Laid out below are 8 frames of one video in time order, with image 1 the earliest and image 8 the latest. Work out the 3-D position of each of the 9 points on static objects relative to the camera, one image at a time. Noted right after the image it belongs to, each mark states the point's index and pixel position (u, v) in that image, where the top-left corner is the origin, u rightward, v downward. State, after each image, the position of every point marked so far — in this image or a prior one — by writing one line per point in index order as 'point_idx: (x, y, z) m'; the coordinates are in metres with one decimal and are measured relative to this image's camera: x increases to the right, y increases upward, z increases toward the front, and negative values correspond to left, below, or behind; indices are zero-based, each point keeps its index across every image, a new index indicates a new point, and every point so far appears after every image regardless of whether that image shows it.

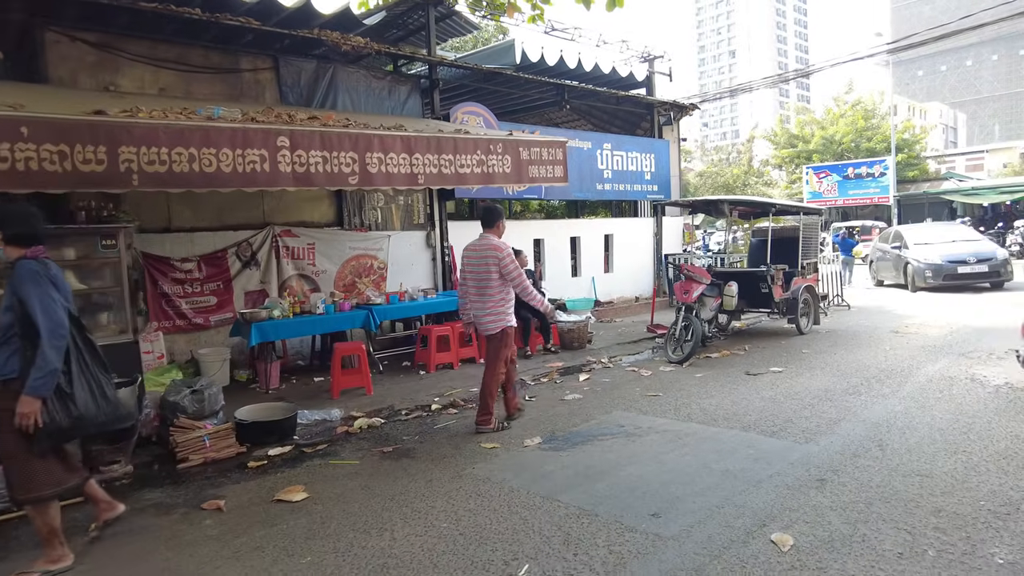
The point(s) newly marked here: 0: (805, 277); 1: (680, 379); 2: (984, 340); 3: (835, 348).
0: (+4.3, +0.1, +9.8) m
1: (+1.8, -1.0, +7.1) m
2: (+5.9, -0.7, +8.3) m
3: (+4.0, -0.8, +8.3) m
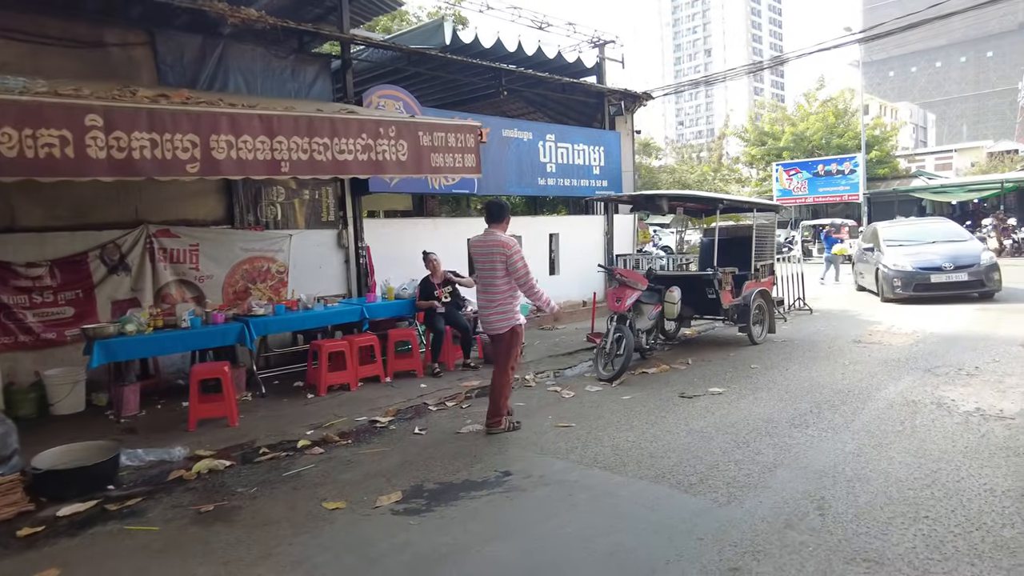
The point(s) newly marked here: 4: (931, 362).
0: (+3.2, +0.1, +8.8) m
1: (+0.8, -1.0, +6.1) m
2: (+4.9, -0.7, +7.4) m
3: (+3.0, -0.8, +7.4) m
4: (+4.3, -0.8, +6.9) m
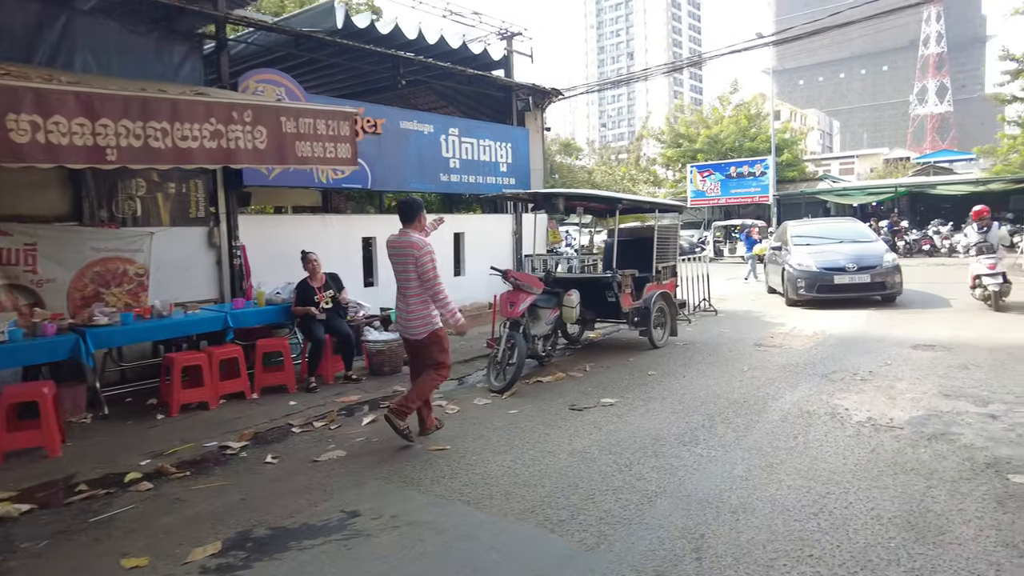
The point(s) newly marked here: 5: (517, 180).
0: (+1.9, +0.1, +8.6) m
1: (-0.2, -1.1, +5.6) m
2: (+3.7, -0.7, +7.3) m
3: (+1.9, -0.9, +7.1) m
4: (+3.1, -0.8, +6.7) m
5: (+0.1, +2.0, +12.2) m
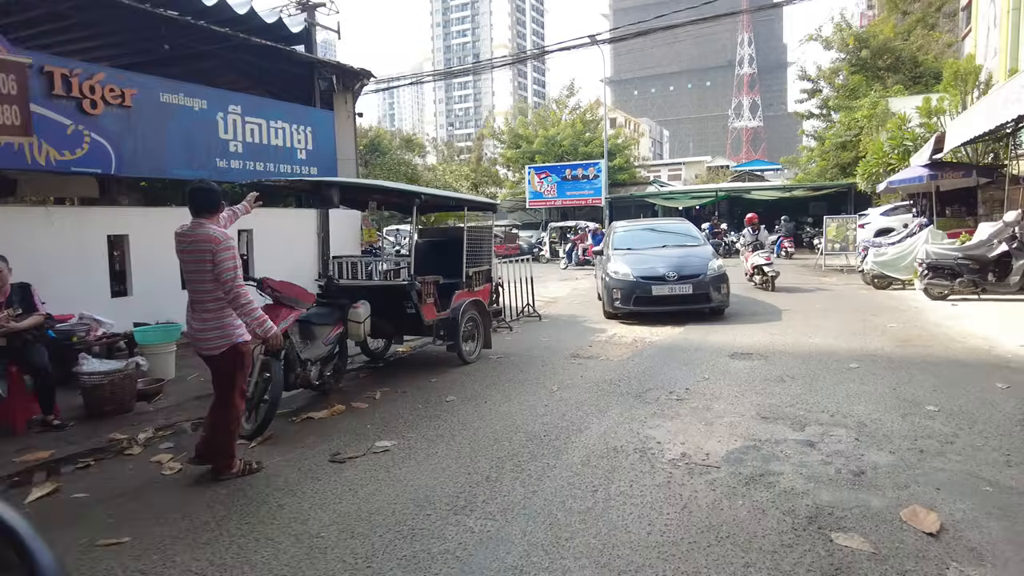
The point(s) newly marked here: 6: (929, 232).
0: (-0.4, 0.0, +7.6) m
1: (-1.8, -1.2, +4.2) m
2: (+1.6, -0.8, +6.7) m
3: (-0.2, -0.9, +6.1) m
4: (+1.2, -0.9, +6.0) m
5: (-3.1, +1.9, +10.7) m
6: (+8.2, +1.1, +13.2) m
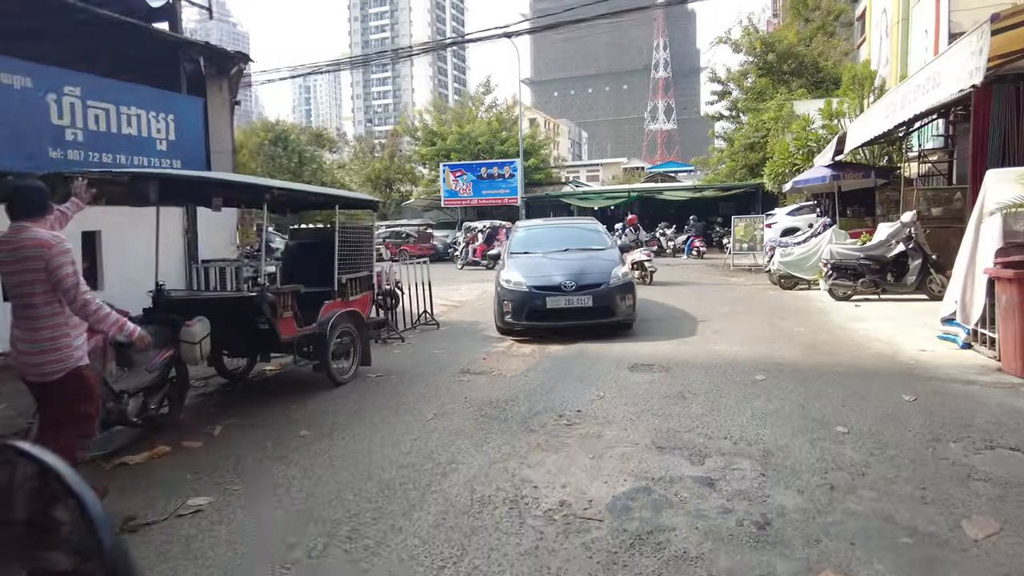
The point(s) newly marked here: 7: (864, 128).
0: (-1.6, -0.1, +6.6) m
1: (-2.6, -1.3, +3.2) m
2: (+0.5, -0.9, +6.1) m
3: (-1.2, -1.0, +5.2) m
4: (+0.2, -0.9, +5.3) m
5: (-4.6, +1.8, +9.5) m
6: (+6.3, +1.1, +13.2) m
7: (+6.4, +2.9, +12.3) m
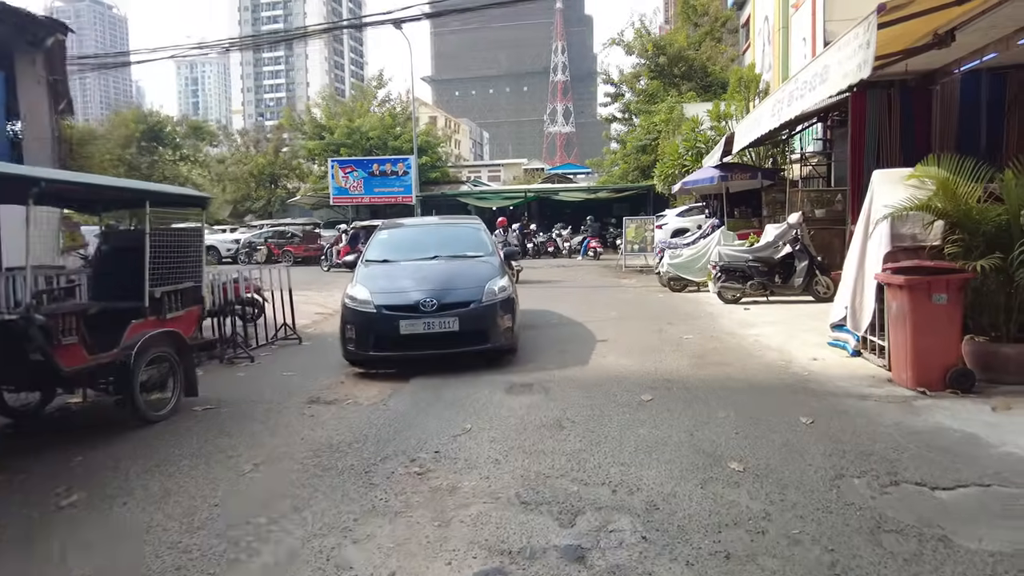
0: (-2.8, -0.2, +5.4) m
1: (-3.3, -1.4, +1.9) m
2: (-0.7, -1.0, +5.2) m
3: (-2.2, -1.1, +4.1) m
4: (-0.9, -1.1, +4.4) m
5: (-6.2, +1.6, +7.9) m
6: (+4.1, +1.1, +13.1) m
7: (+4.3, +2.9, +12.2) m
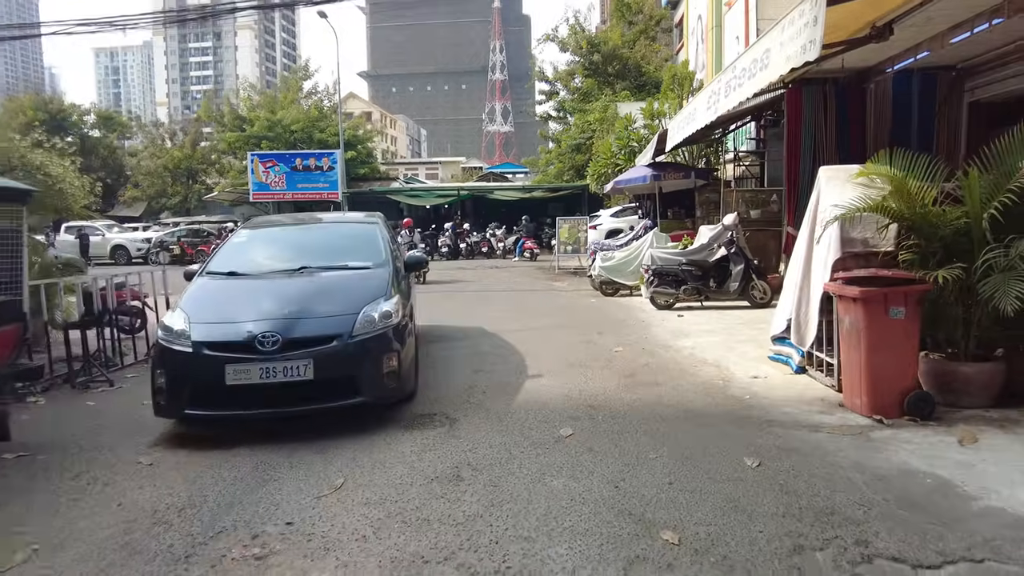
0: (-3.5, -0.4, +4.2) m
1: (-3.7, -1.6, +0.6) m
2: (-1.4, -1.1, +4.1) m
3: (-2.8, -1.3, +3.0) m
4: (-1.5, -1.2, +3.3) m
5: (-7.1, +1.5, +6.3) m
6: (+2.6, +1.0, +12.5) m
7: (+2.9, +2.8, +11.6) m
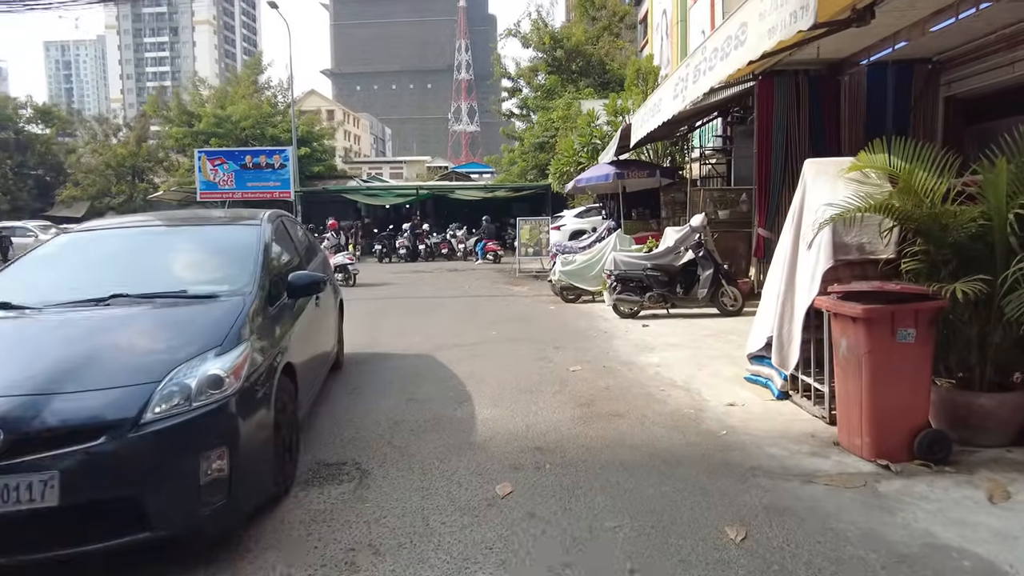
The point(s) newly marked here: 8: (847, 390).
0: (-3.9, -0.5, +3.1) m
1: (-3.9, -1.7, -0.5) m
2: (-1.7, -1.2, +3.1) m
3: (-3.1, -1.4, +1.9) m
4: (-1.8, -1.3, +2.3) m
5: (-7.6, +1.3, +5.0) m
6: (+1.8, +0.9, +11.6) m
7: (+2.2, +2.7, +10.7) m
8: (+2.0, -0.6, +4.1) m
